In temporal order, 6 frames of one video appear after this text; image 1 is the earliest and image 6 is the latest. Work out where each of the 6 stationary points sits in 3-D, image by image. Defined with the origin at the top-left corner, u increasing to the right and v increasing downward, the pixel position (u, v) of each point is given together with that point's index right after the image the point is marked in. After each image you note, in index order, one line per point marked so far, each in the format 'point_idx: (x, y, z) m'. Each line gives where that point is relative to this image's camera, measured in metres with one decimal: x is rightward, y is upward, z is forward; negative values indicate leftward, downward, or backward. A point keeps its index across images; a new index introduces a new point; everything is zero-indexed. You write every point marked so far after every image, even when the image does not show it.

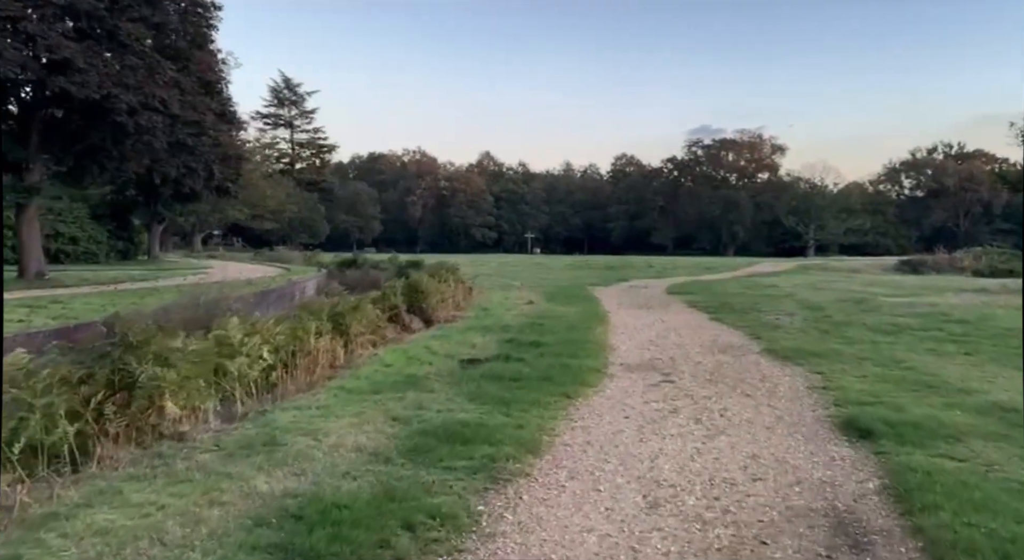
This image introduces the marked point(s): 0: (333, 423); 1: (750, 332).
0: (-1.3, -1.0, +5.9) m
1: (+3.8, -0.8, +14.0) m
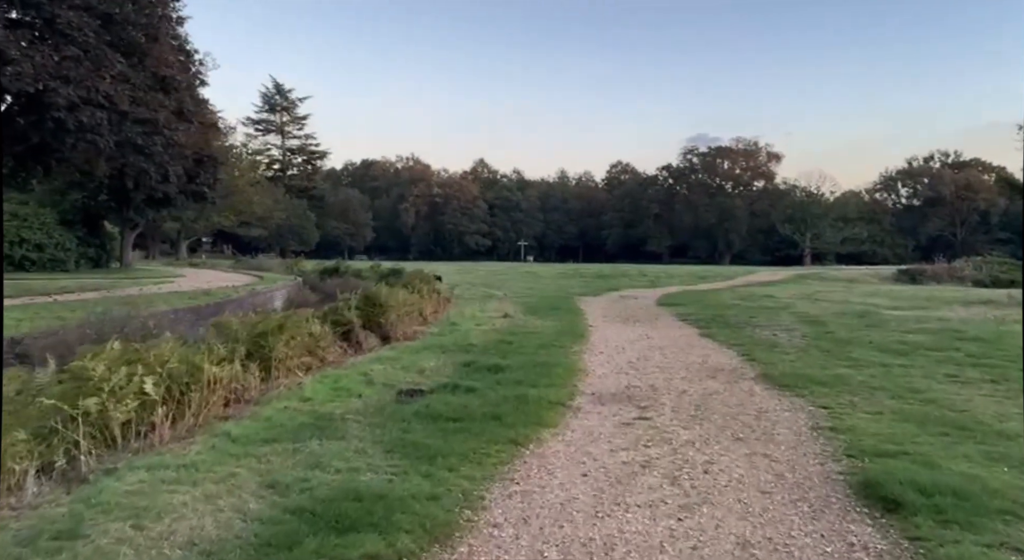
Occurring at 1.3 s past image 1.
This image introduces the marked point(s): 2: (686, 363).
0: (-1.7, -1.1, +4.4) m
1: (+3.3, -1.0, +12.6) m
2: (+2.3, -1.1, +11.3) m
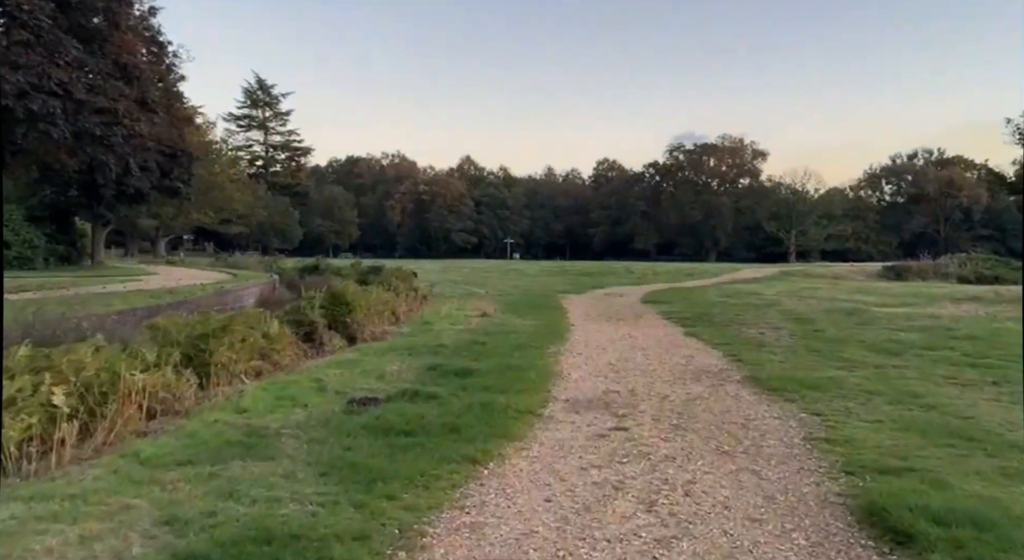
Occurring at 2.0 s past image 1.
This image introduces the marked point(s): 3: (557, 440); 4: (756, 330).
0: (-2.0, -1.1, +3.7) m
1: (+3.0, -1.0, +11.9) m
2: (+1.9, -1.0, +10.6) m
3: (+0.3, -1.2, +6.3) m
4: (+4.1, -0.8, +14.5) m
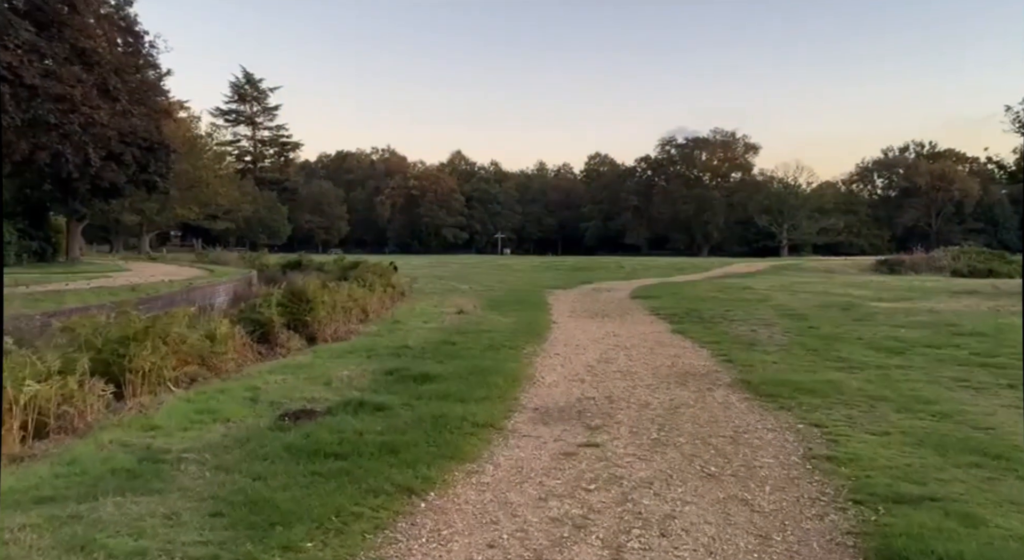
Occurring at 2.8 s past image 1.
0: (-2.2, -1.1, +2.7) m
1: (+2.6, -0.9, +11.0) m
2: (+1.6, -1.0, +9.8) m
3: (0.0, -1.1, +5.4) m
4: (+3.7, -0.7, +13.7) m
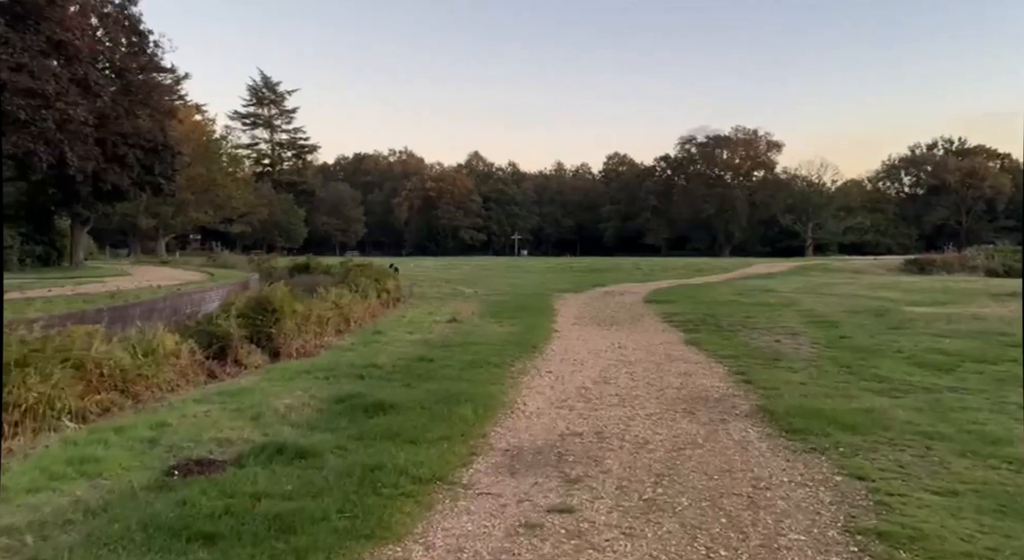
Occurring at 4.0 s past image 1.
0: (-2.6, -1.2, +1.4) m
1: (+2.5, -1.0, +9.6) m
2: (+1.4, -1.0, +8.4) m
3: (-0.3, -1.2, +4.1) m
4: (+3.6, -0.8, +12.2) m
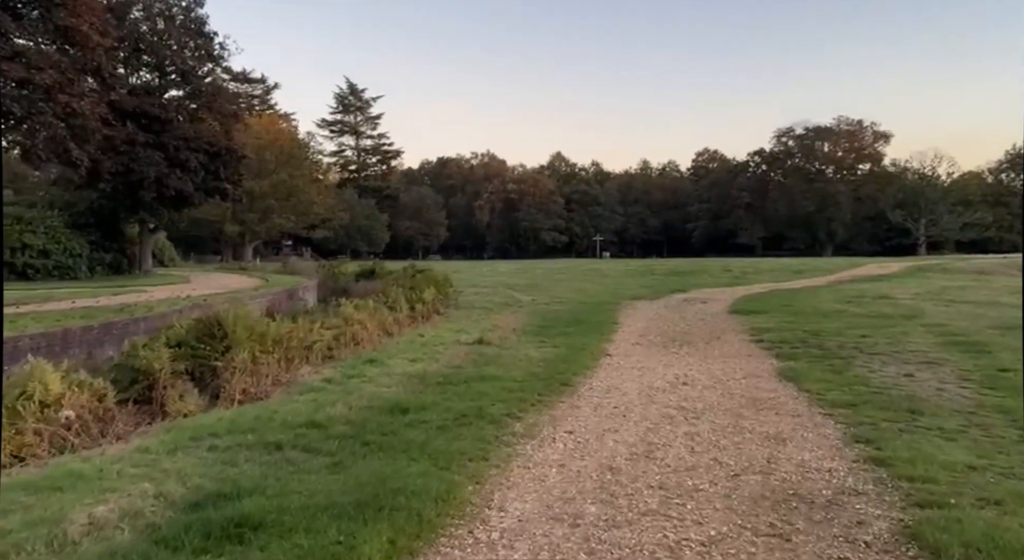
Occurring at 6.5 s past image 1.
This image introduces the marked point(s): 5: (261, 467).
0: (-3.3, -1.3, -1.1) m
1: (+2.6, -1.1, +6.5) m
2: (+1.4, -1.2, +5.3) m
3: (-0.7, -1.3, +1.3) m
4: (+4.0, -0.9, +8.9) m
5: (-1.4, -1.1, +5.1) m
